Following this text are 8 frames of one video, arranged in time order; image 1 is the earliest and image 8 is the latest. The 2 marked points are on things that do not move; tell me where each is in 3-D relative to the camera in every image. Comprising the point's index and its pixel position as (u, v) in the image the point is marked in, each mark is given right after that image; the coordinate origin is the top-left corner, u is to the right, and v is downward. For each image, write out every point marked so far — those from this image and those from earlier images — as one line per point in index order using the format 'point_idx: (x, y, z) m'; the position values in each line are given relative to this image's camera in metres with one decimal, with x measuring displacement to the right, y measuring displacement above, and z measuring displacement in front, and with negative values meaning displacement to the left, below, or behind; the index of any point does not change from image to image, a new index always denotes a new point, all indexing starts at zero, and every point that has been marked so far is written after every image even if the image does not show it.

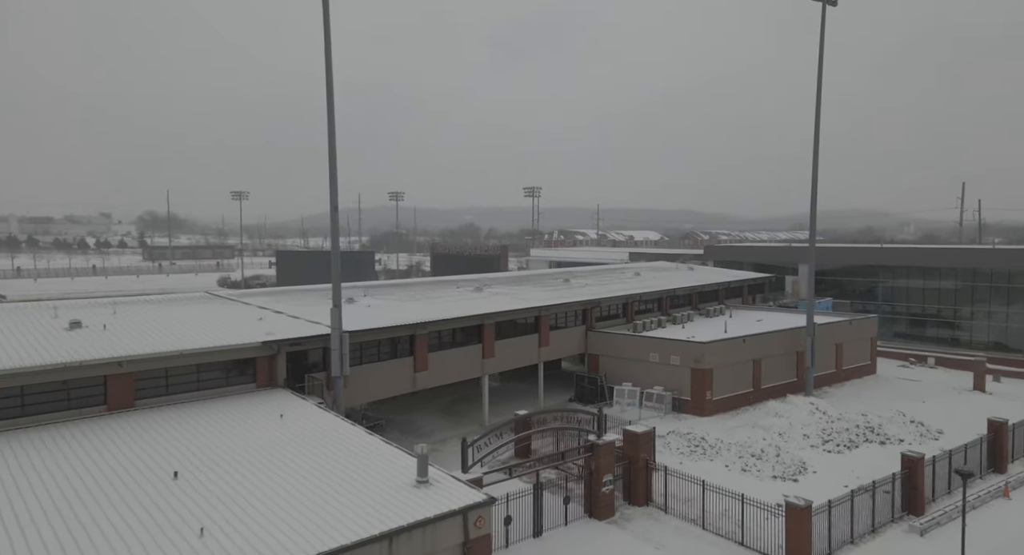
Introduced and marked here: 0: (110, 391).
0: (-10.4, -2.9, +18.7) m
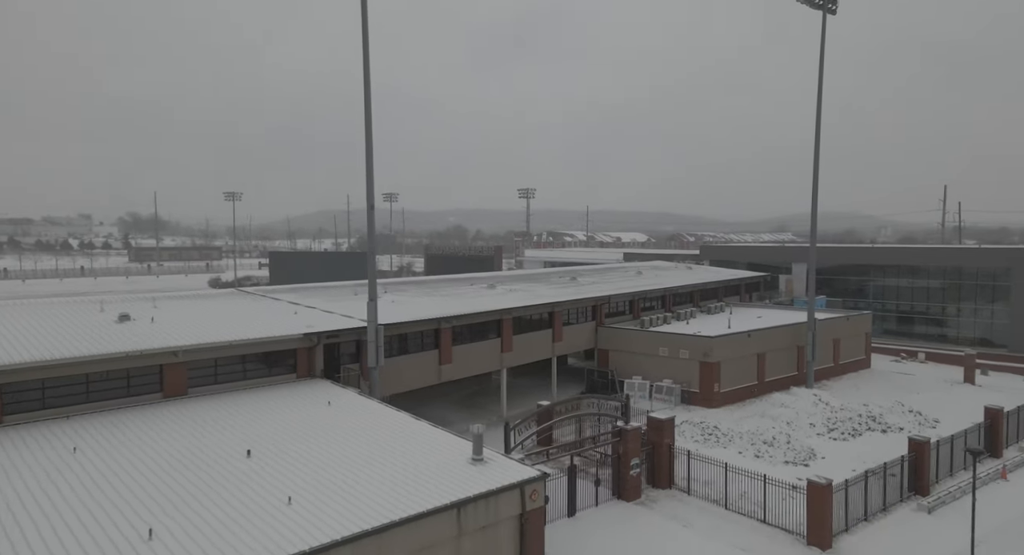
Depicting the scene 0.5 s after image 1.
0: (-9.4, -2.8, +19.6) m
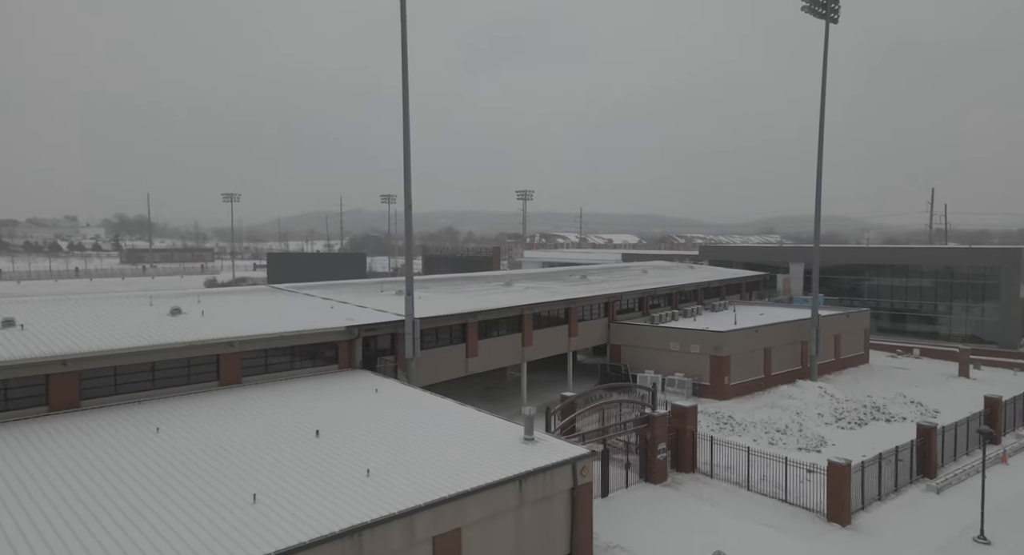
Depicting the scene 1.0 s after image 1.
0: (-8.3, -2.6, +20.6) m
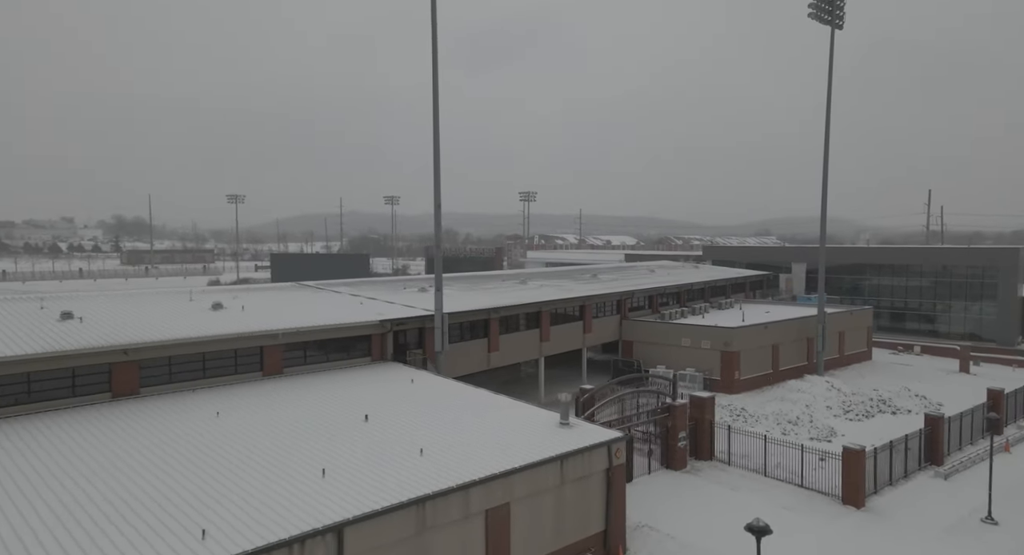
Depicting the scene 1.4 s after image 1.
0: (-7.4, -2.4, +21.5) m
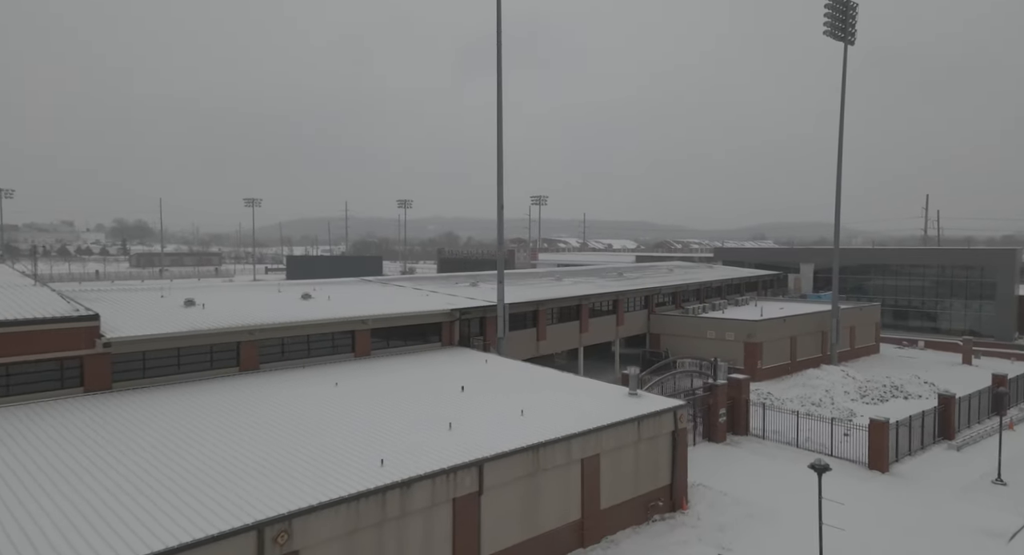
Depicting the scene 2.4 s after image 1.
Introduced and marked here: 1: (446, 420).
0: (-5.2, -2.2, +24.2) m
1: (-1.8, -3.5, +18.0) m
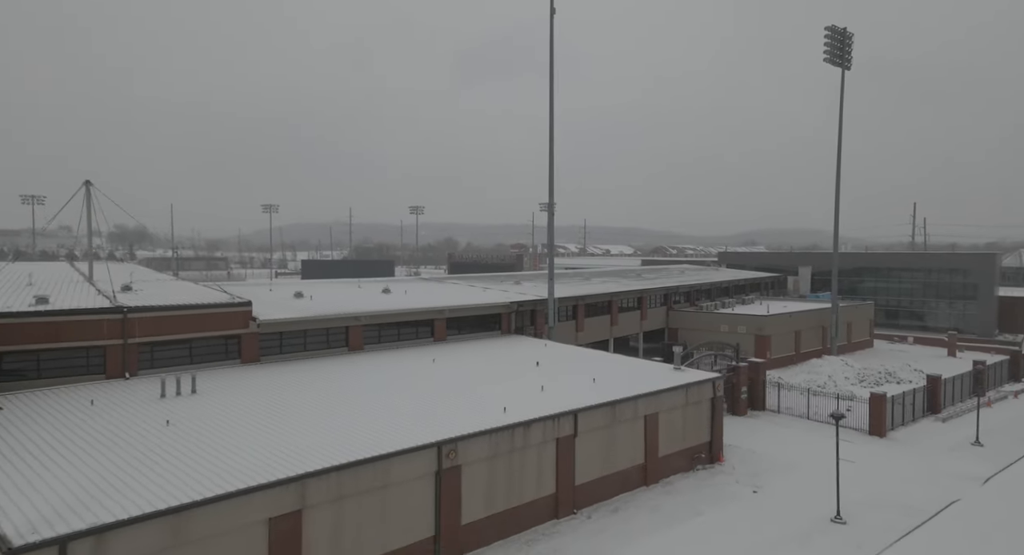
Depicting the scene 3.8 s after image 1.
0: (-3.0, -2.0, +28.5) m
1: (+0.5, -3.3, +22.3) m
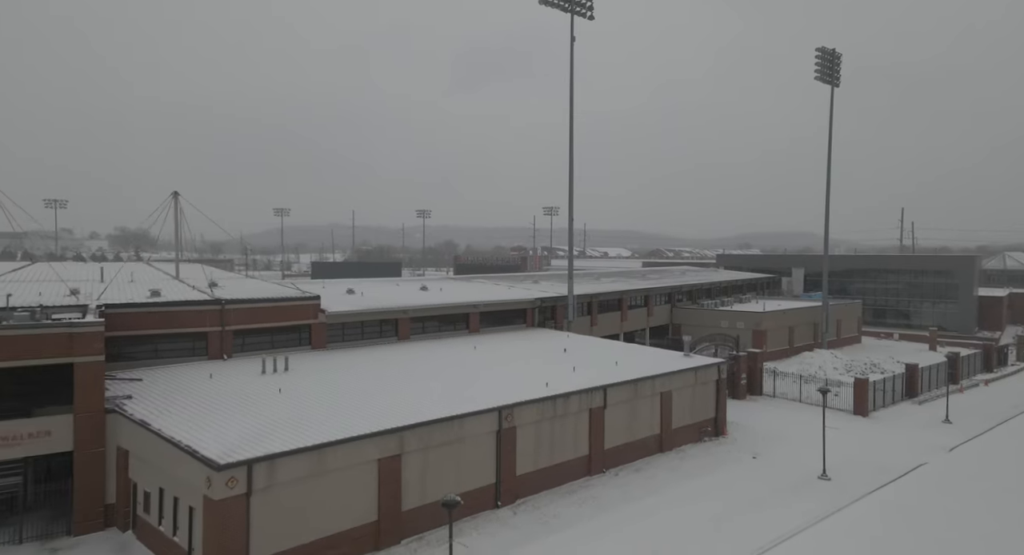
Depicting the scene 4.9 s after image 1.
0: (-1.8, -1.9, +32.1) m
1: (+1.8, -3.2, +26.0) m
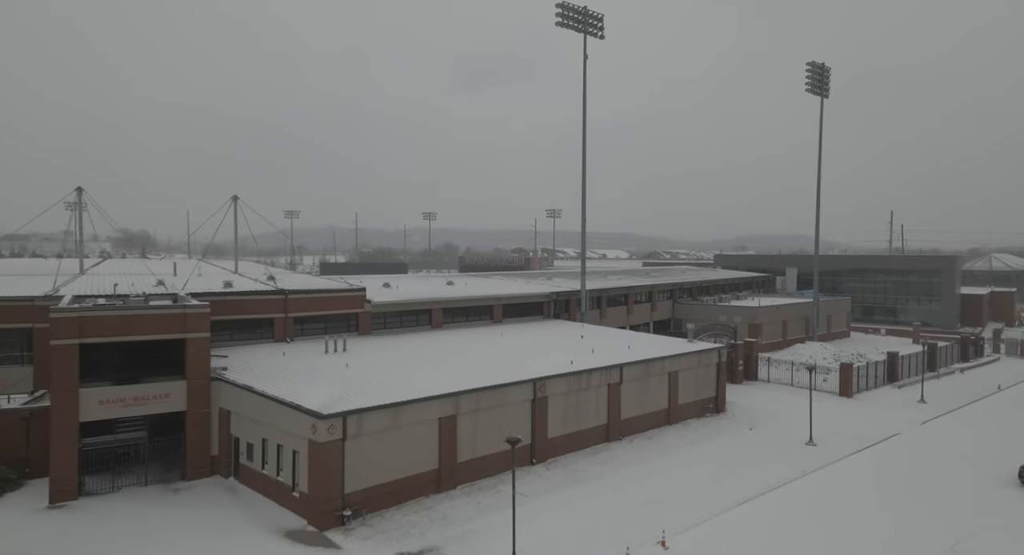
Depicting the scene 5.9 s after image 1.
0: (-0.8, -1.7, +35.5) m
1: (+2.8, -3.0, +29.4) m
